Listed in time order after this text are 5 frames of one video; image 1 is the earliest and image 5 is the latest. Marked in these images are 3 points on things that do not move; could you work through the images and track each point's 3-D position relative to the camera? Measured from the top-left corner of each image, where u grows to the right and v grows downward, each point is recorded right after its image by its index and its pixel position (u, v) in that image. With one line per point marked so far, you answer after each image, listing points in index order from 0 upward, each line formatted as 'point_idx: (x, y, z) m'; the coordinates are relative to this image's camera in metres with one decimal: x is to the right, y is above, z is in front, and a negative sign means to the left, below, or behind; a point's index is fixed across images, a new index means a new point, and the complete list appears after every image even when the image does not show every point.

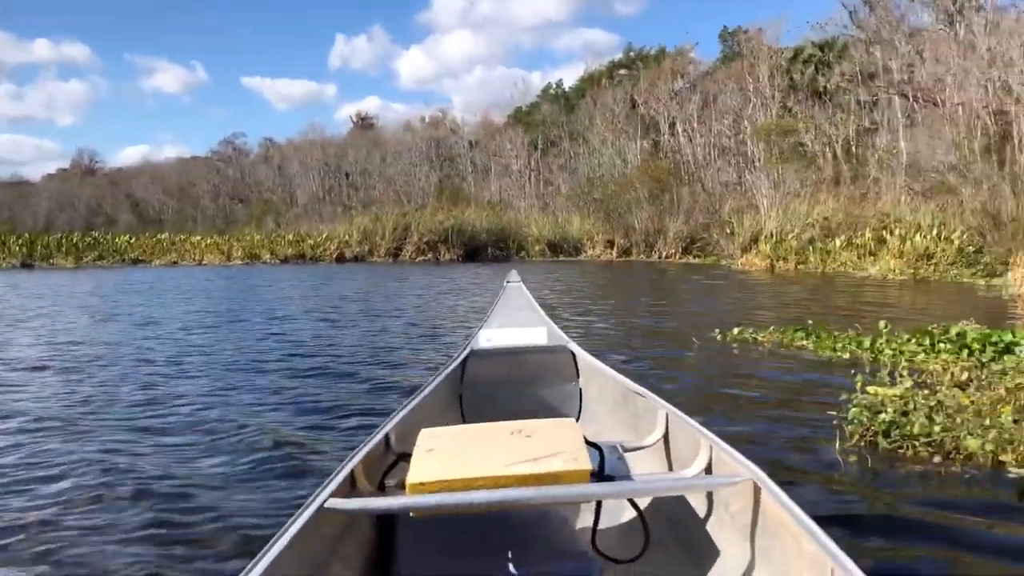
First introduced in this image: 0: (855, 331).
0: (+3.0, -0.4, +8.4) m
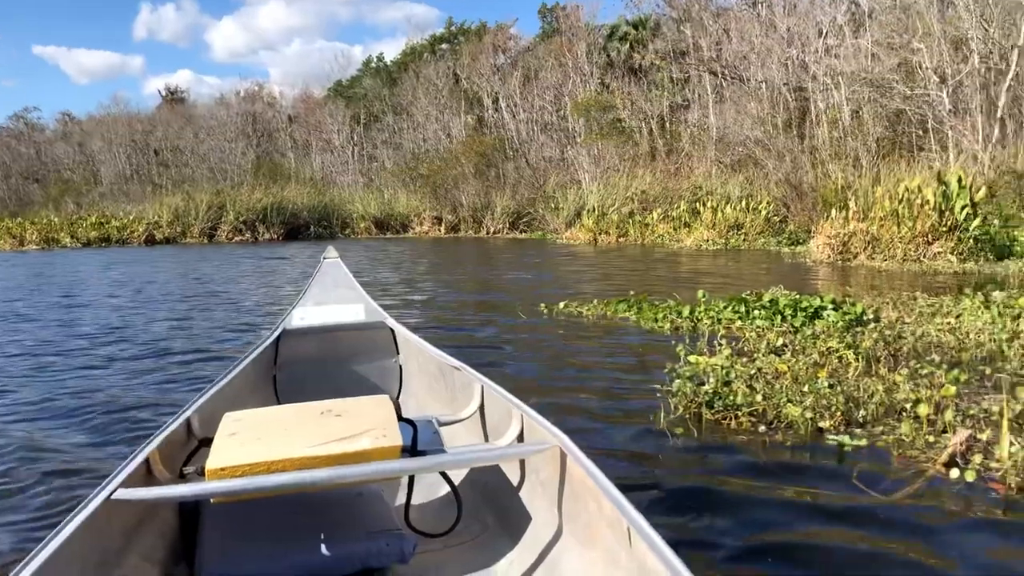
0: (+1.4, -0.1, +8.5) m
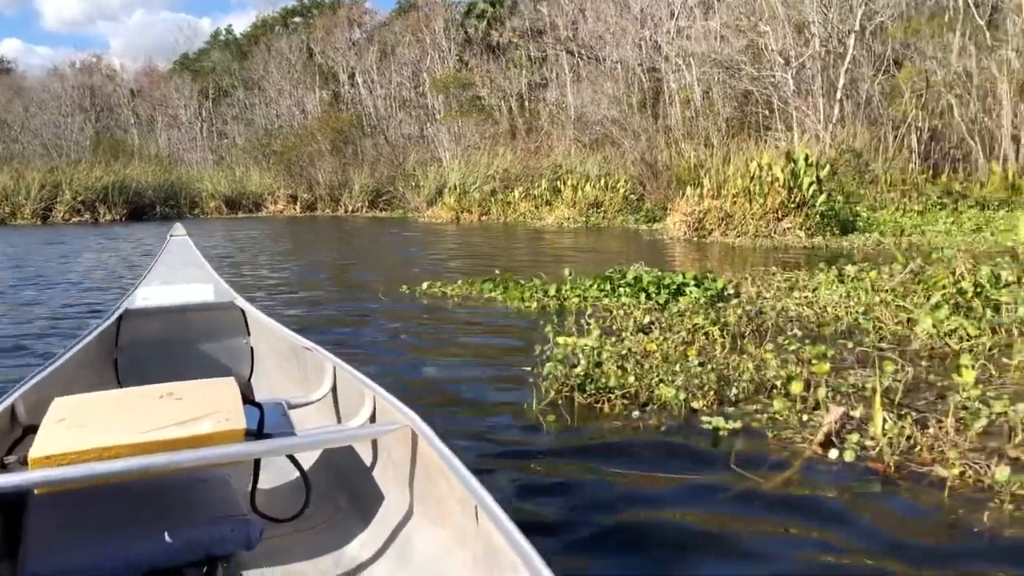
0: (+0.2, +0.1, +8.4) m
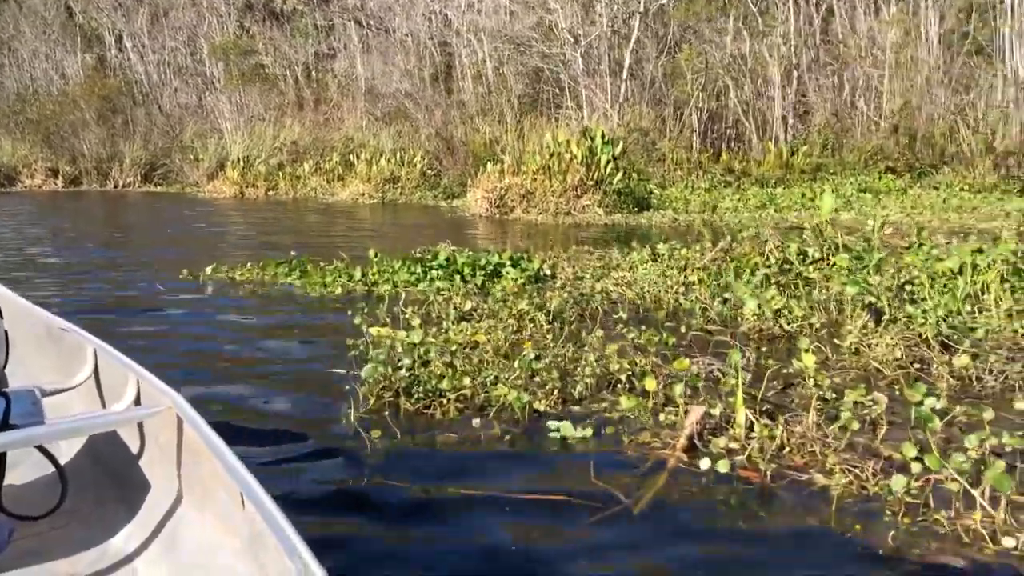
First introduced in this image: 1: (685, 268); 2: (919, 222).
0: (-1.4, +0.2, +7.8) m
1: (+1.2, +0.1, +6.3) m
2: (+4.3, +0.7, +10.2) m
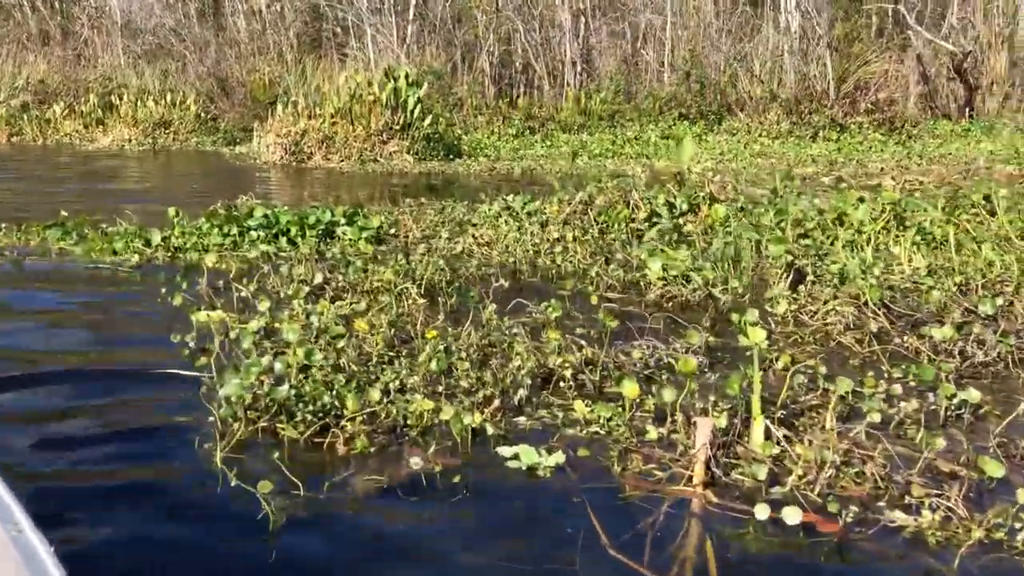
0: (-2.6, +0.4, +6.4) m
1: (+0.2, +0.4, +5.6) m
2: (+2.4, +1.3, +10.1) m
